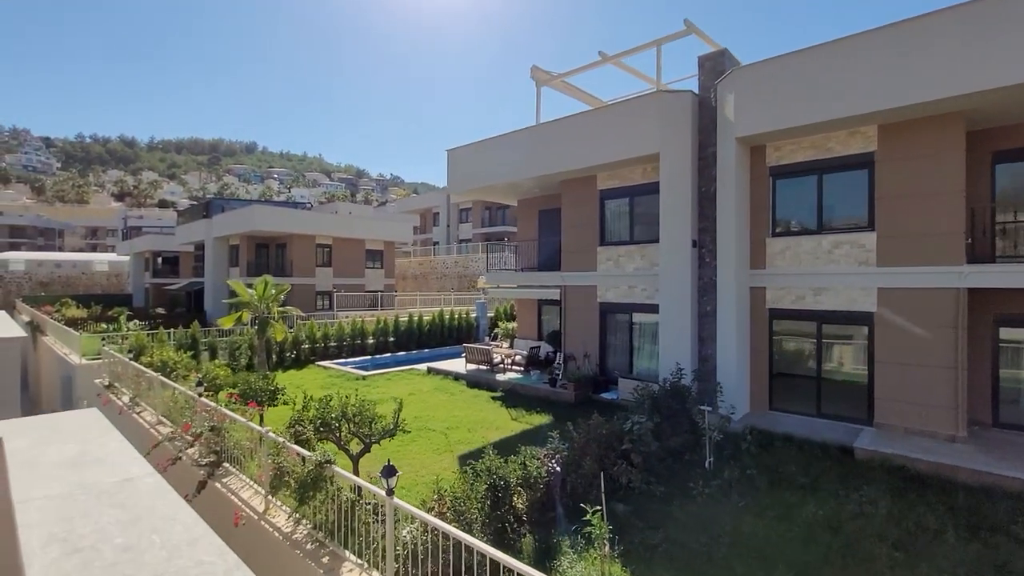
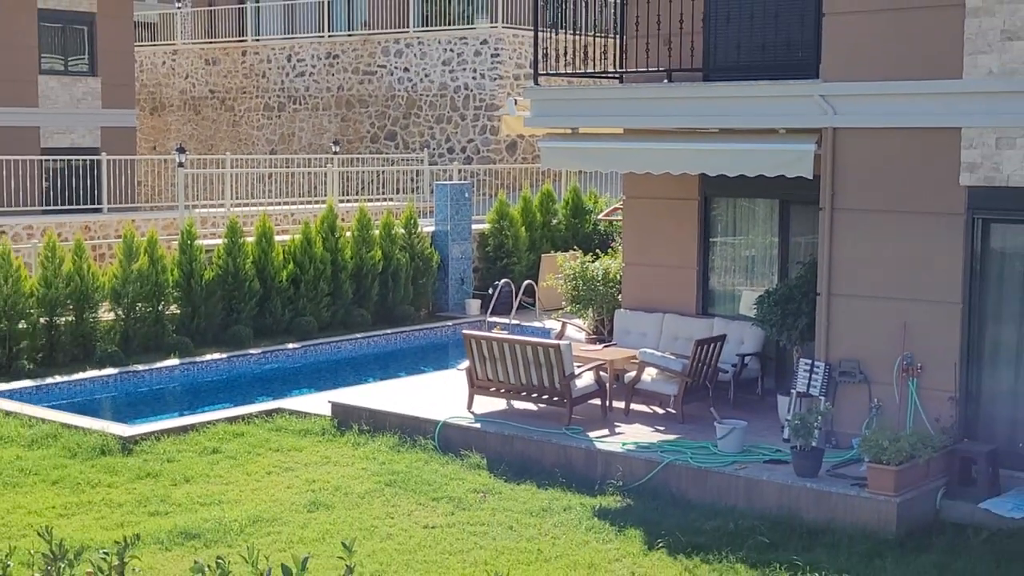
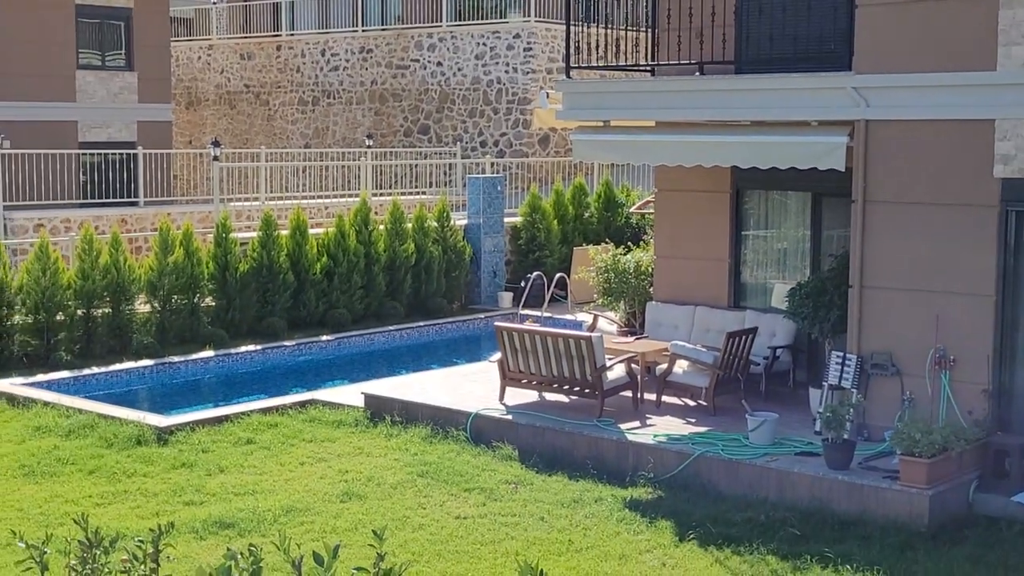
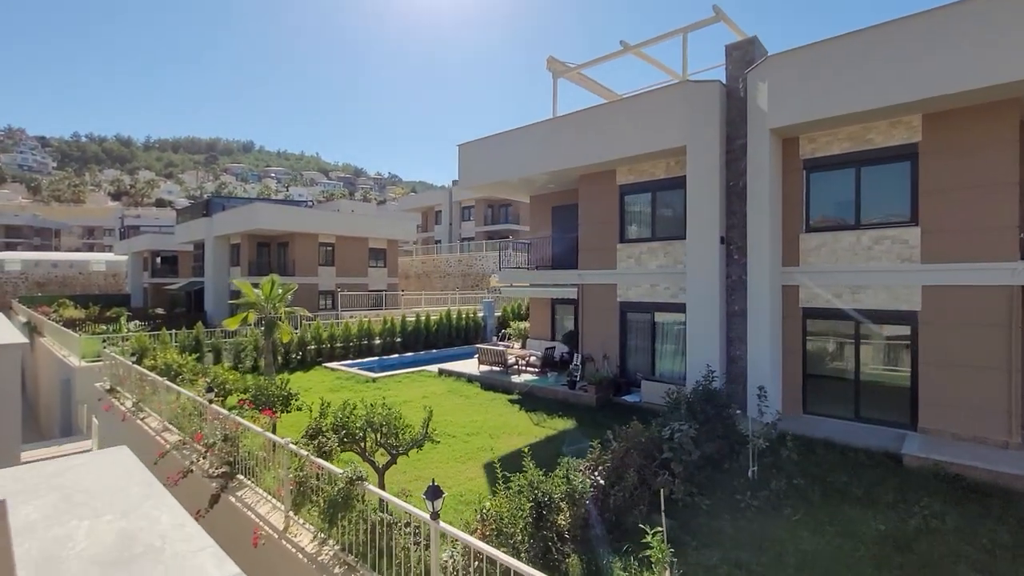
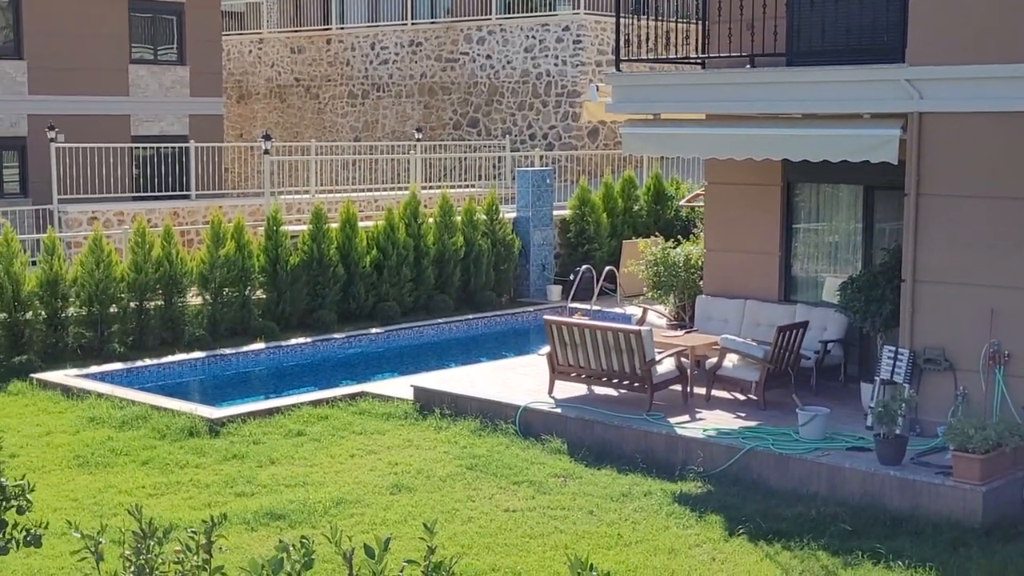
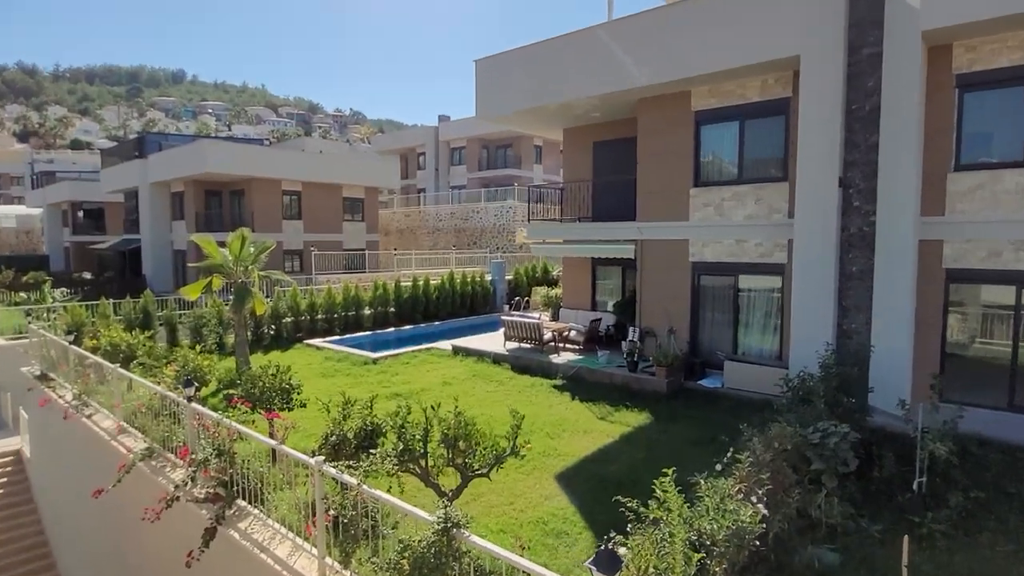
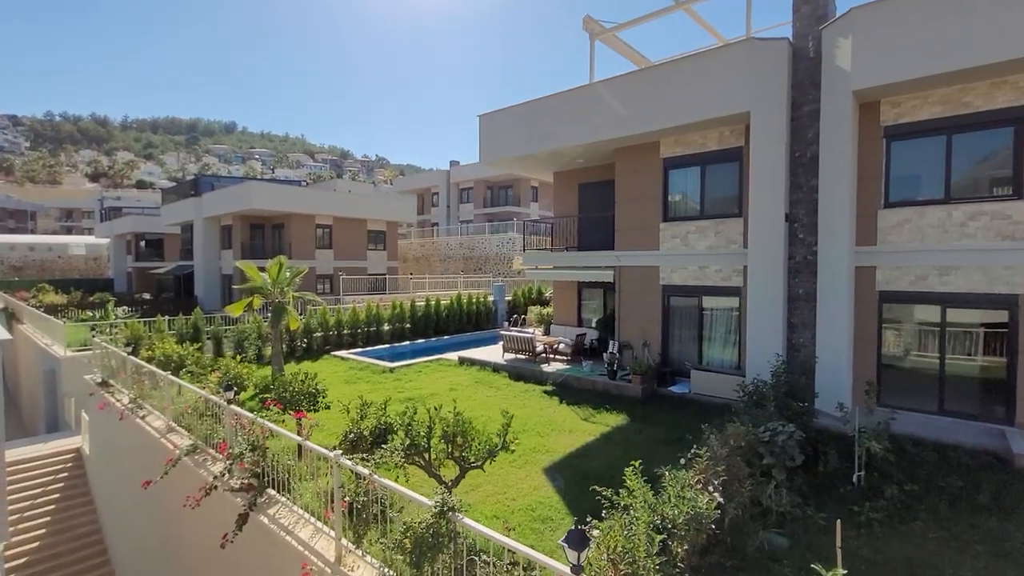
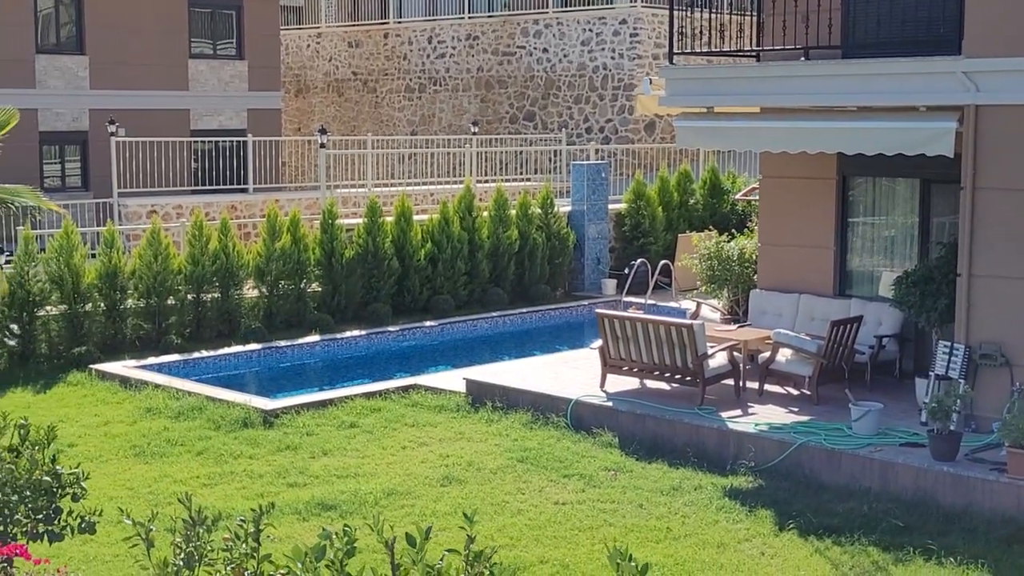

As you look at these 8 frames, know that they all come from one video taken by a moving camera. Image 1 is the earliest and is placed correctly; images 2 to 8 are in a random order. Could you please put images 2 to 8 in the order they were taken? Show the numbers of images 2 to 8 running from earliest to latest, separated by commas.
4, 7, 6, 2, 3, 5, 8
